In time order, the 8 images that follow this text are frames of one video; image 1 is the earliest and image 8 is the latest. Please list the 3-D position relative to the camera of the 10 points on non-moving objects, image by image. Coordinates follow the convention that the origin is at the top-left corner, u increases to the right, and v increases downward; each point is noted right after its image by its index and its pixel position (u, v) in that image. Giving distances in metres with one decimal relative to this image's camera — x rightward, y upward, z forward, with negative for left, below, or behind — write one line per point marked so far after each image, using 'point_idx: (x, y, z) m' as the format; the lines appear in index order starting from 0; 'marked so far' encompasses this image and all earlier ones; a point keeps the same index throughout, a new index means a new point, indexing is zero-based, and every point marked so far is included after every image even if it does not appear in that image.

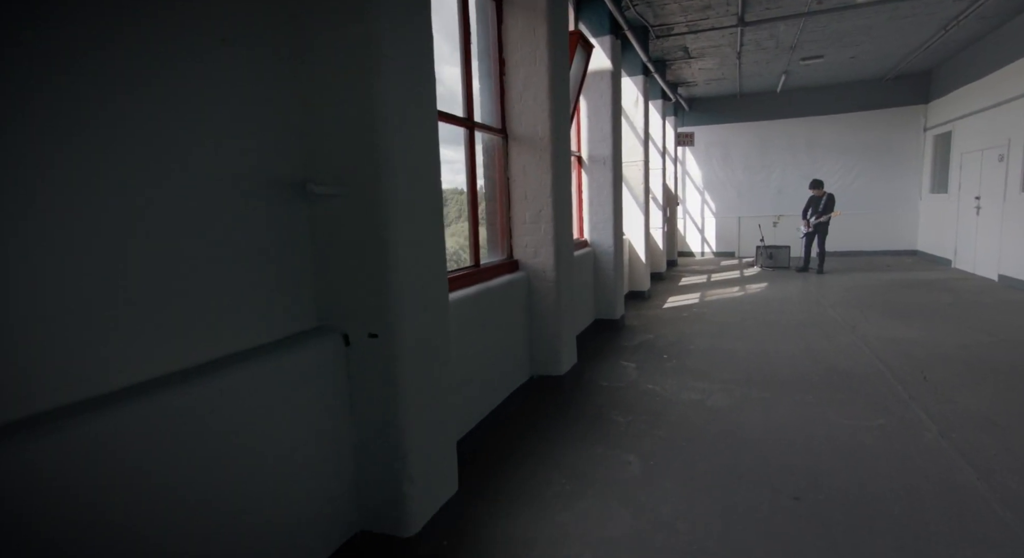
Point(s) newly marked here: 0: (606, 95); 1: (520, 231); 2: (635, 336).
0: (+1.0, +1.9, +5.8) m
1: (+0.1, +0.3, +4.0) m
2: (+1.3, -0.6, +5.8) m
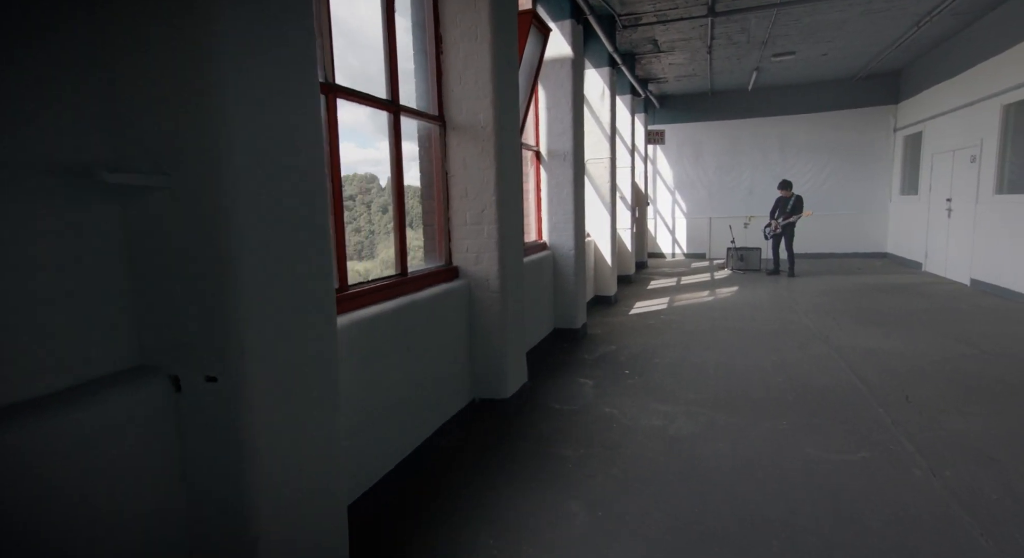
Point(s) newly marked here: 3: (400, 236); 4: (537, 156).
0: (+0.5, +1.9, +5.3) m
1: (-0.3, +0.3, +3.5) m
2: (+0.8, -0.7, +5.4) m
3: (-0.6, +0.2, +3.0) m
4: (+0.2, +1.2, +5.5) m
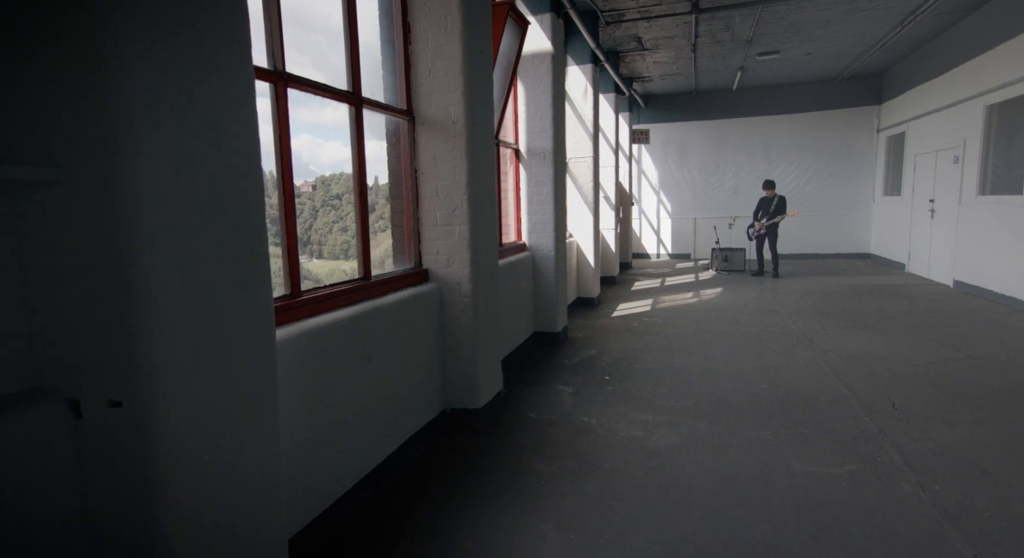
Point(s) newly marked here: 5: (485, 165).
0: (+0.3, +1.9, +5.1) m
1: (-0.5, +0.3, +3.3) m
2: (+0.6, -0.7, +5.2) m
3: (-0.8, +0.2, +2.8) m
4: (0.0, +1.2, +5.3) m
5: (-0.2, +0.7, +3.4) m
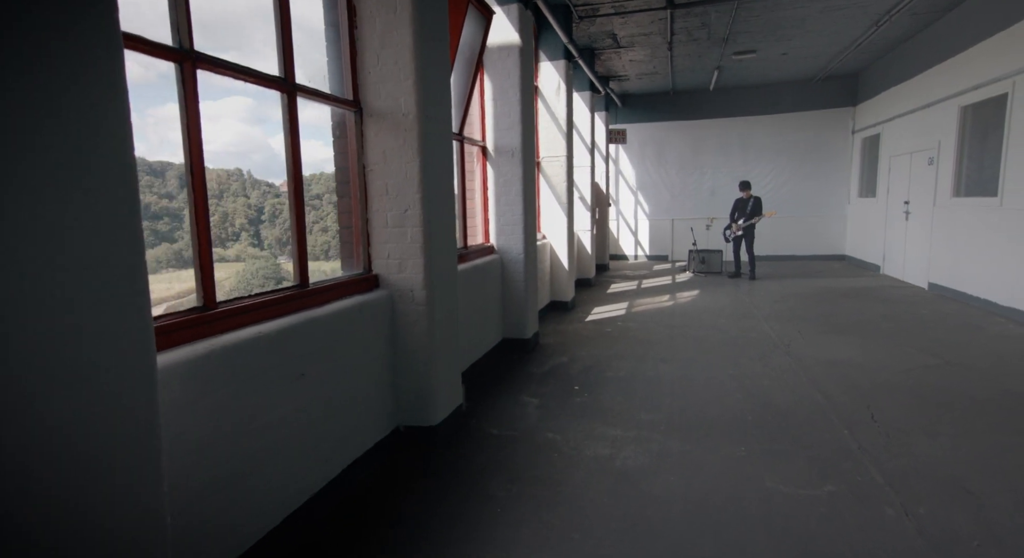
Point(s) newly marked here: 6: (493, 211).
0: (0.0, +1.8, +4.9) m
1: (-0.7, +0.2, +3.0) m
2: (+0.3, -0.7, +5.0) m
3: (-1.0, +0.2, +2.6) m
4: (-0.3, +1.2, +5.1) m
5: (-0.4, +0.7, +3.1) m
6: (-0.2, +0.6, +5.2) m
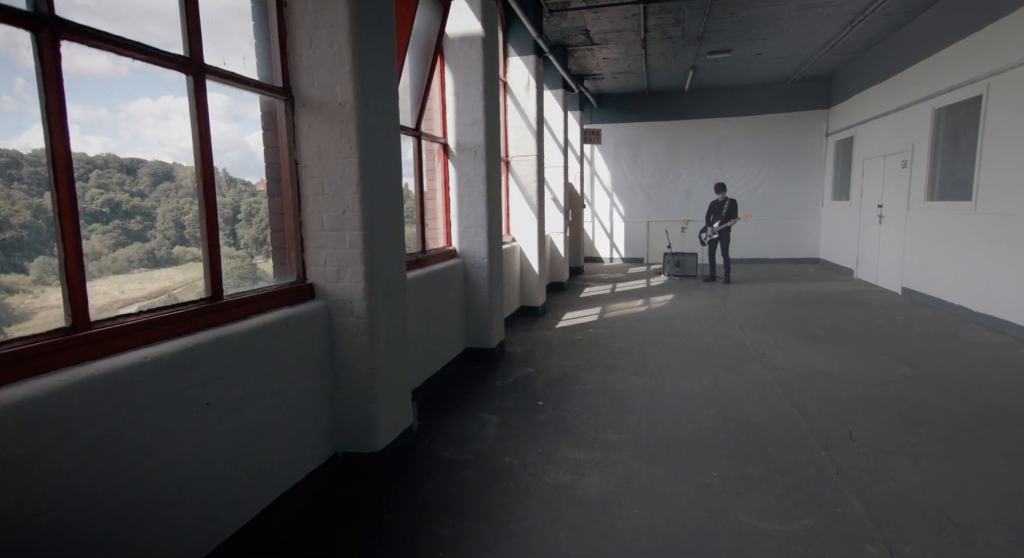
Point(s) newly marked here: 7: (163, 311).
0: (-0.3, +1.8, +4.6) m
1: (-1.0, +0.2, +2.7) m
2: (0.0, -0.8, +4.7) m
3: (-1.2, +0.1, +2.2) m
4: (-0.6, +1.1, +4.8) m
5: (-0.7, +0.6, +2.8) m
6: (-0.5, +0.6, +4.9) m
7: (-1.2, -0.1, +2.0) m
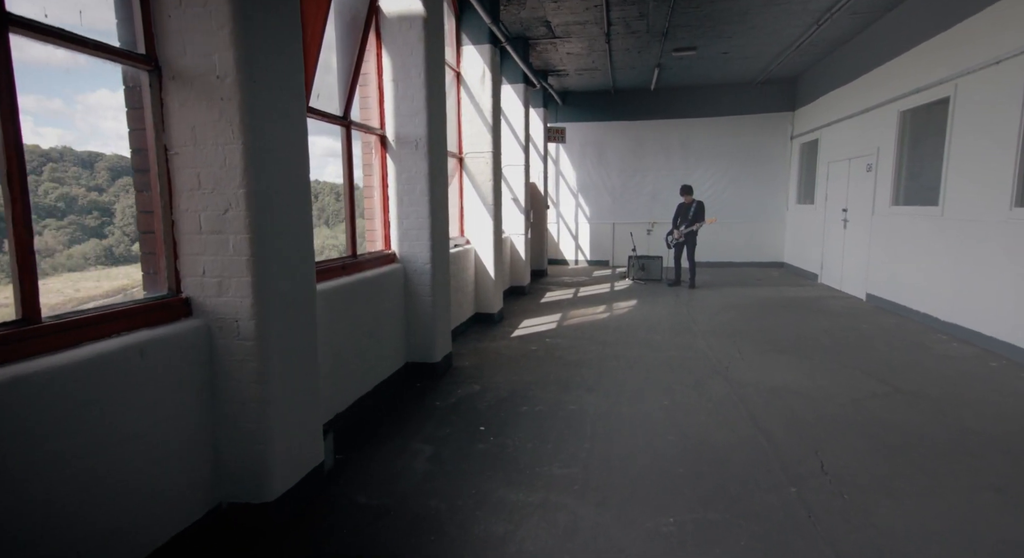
0: (-0.7, +1.7, +4.1) m
1: (-1.3, +0.1, +2.2) m
2: (-0.4, -0.8, +4.2) m
3: (-1.5, +0.1, +1.7) m
4: (-1.0, +1.1, +4.3) m
5: (-1.0, +0.6, +2.3) m
6: (-0.9, +0.5, +4.4) m
7: (-1.5, -0.2, +1.5) m
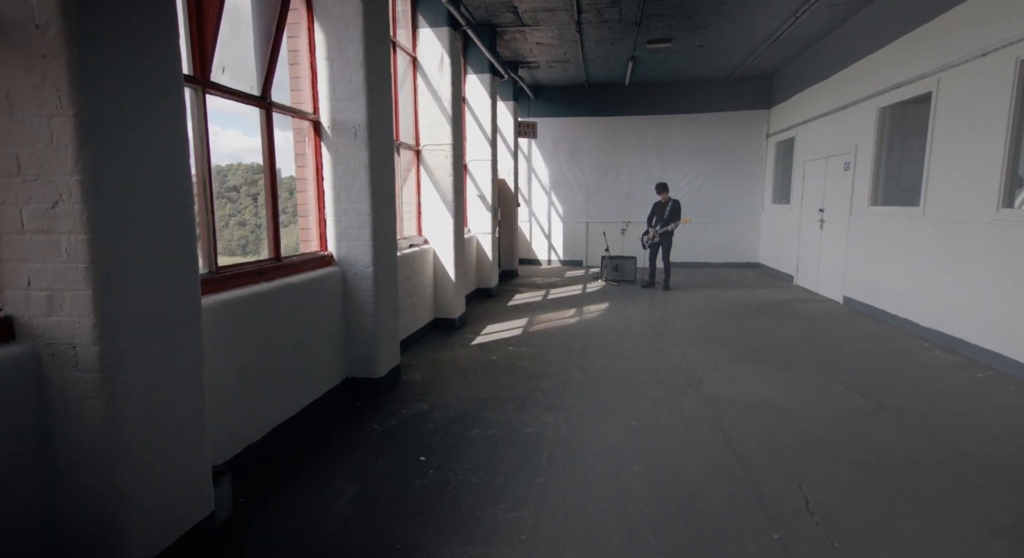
0: (-1.0, +1.7, +3.7) m
1: (-1.5, +0.1, +1.7) m
2: (-0.8, -0.9, +3.8) m
3: (-1.7, 0.0, +1.2) m
4: (-1.3, +1.0, +3.8) m
5: (-1.2, +0.5, +1.8) m
6: (-1.3, +0.5, +3.9) m
7: (-1.7, -0.2, +1.0) m
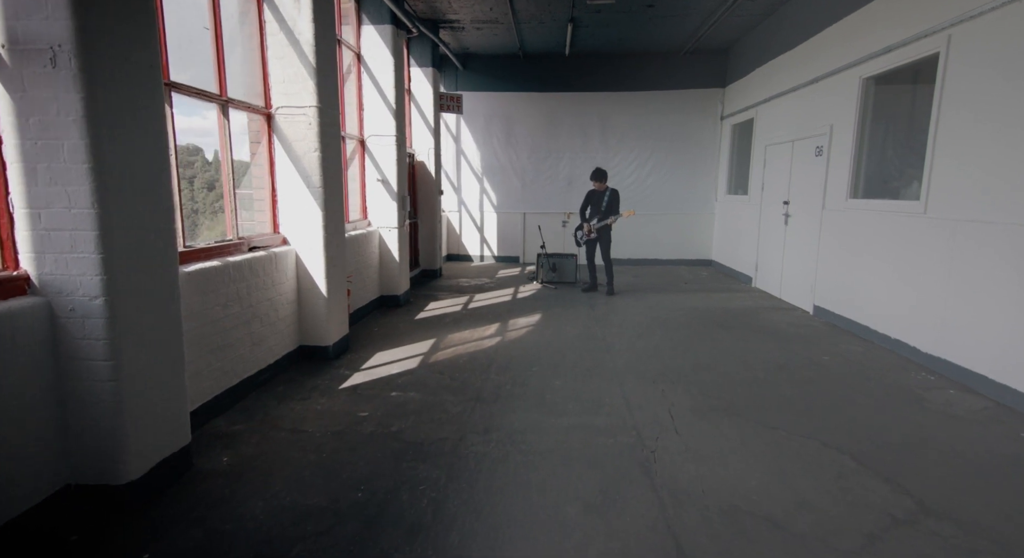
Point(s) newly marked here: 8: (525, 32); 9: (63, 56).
0: (-1.7, +1.5, +2.0) m
1: (-2.0, -0.1, 0.0) m
2: (-1.4, -1.0, +2.1) m
3: (-2.2, -0.2, -0.5) m
4: (-2.0, +0.9, +2.1) m
5: (-1.7, +0.3, +0.2) m
6: (-1.9, +0.3, +2.2) m
7: (-2.1, -0.4, -0.7) m
8: (+0.2, +3.8, +8.4) m
9: (-1.7, +0.8, +2.1) m
